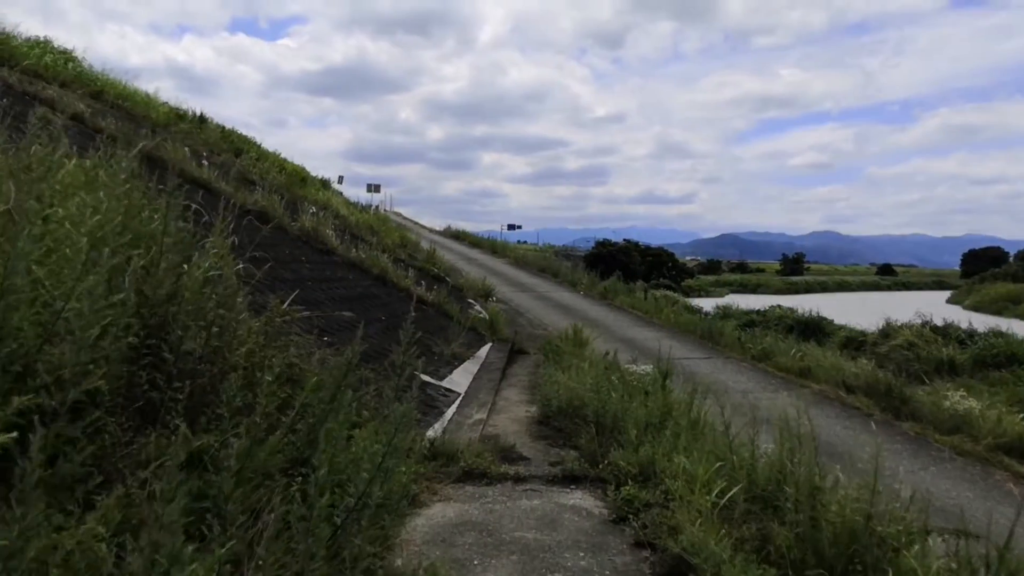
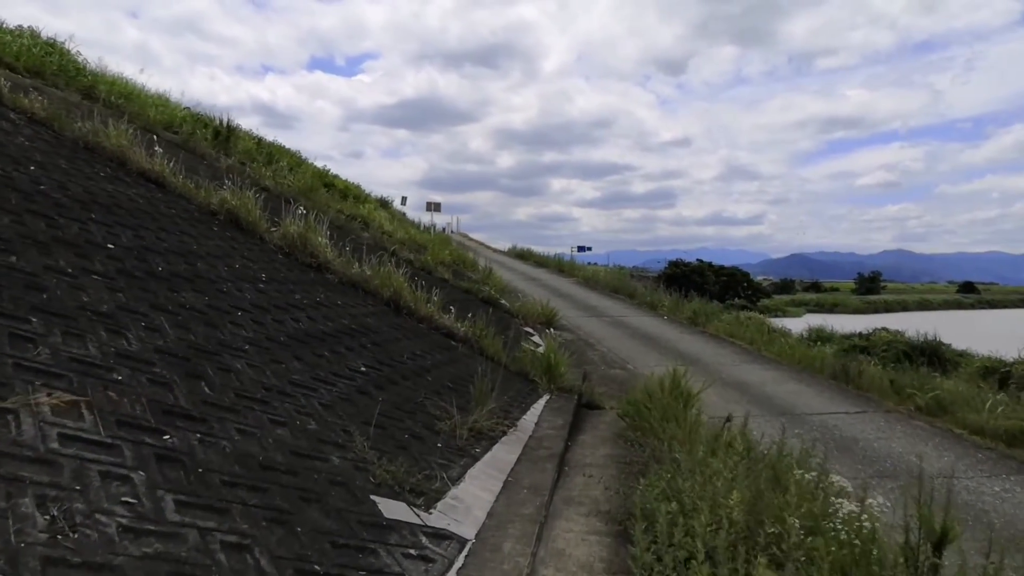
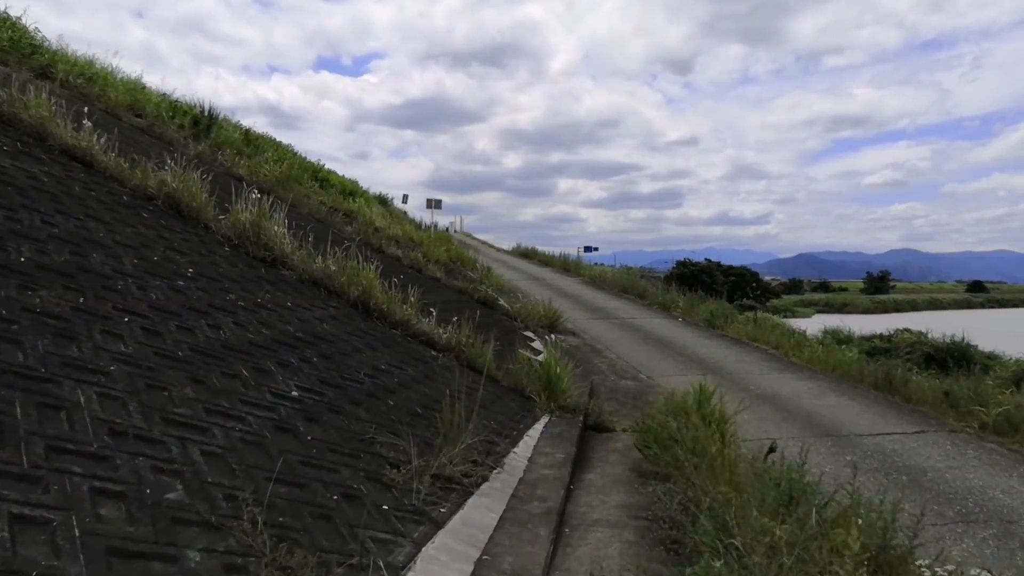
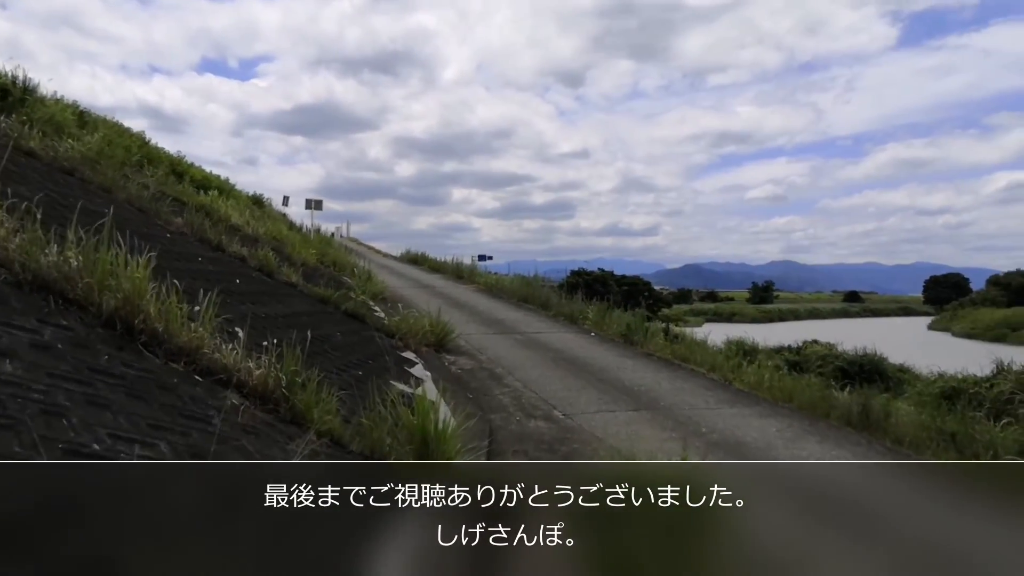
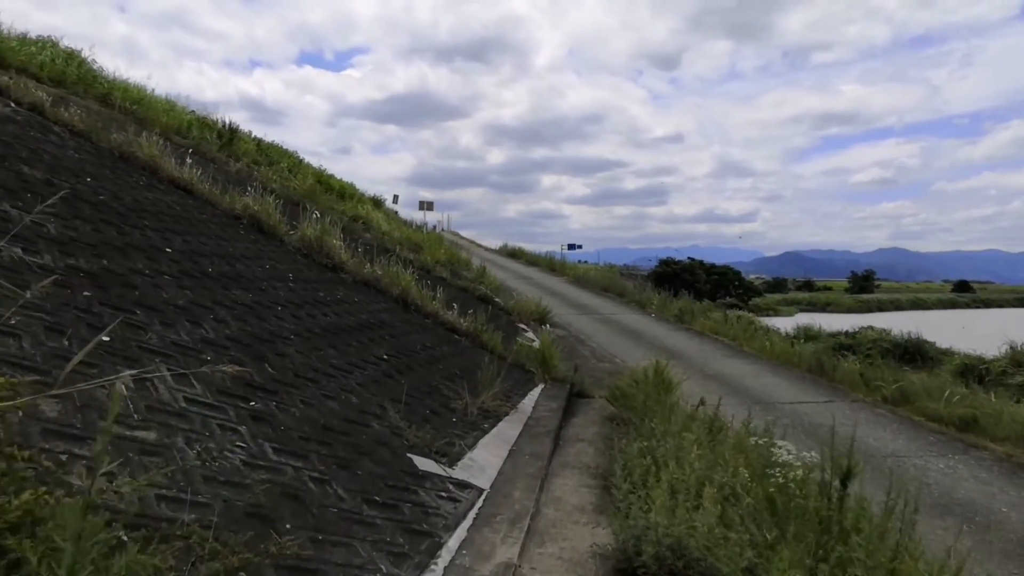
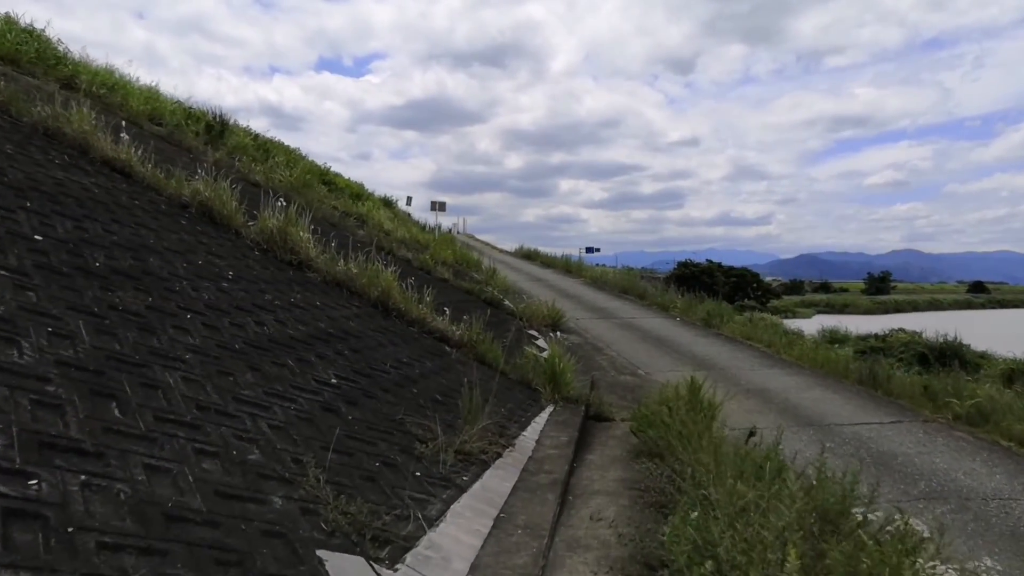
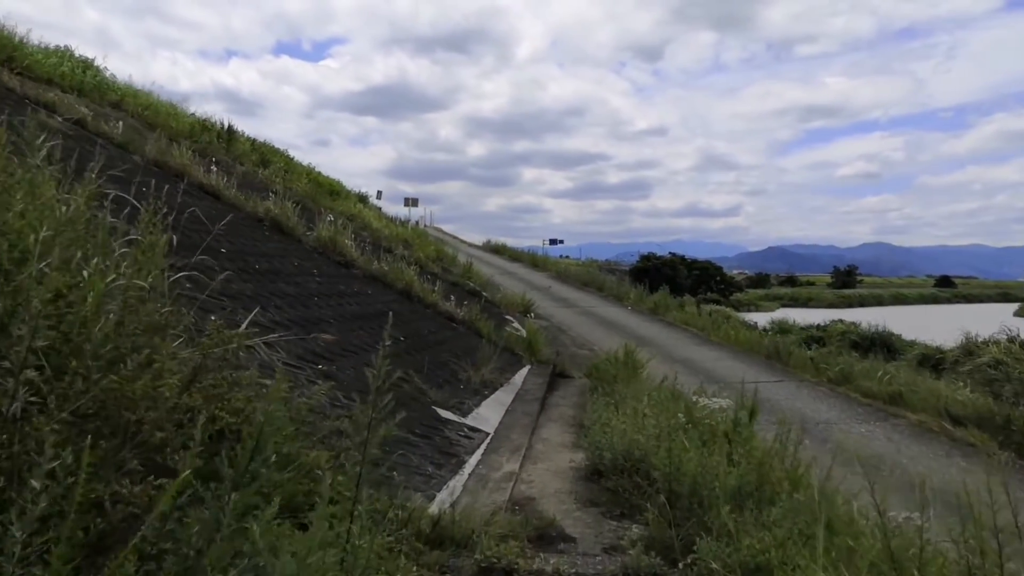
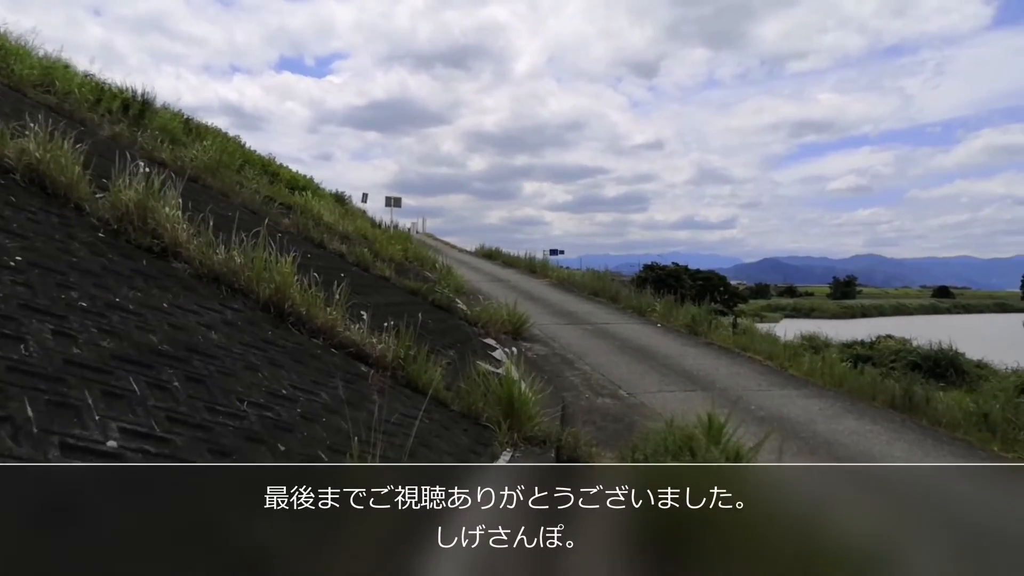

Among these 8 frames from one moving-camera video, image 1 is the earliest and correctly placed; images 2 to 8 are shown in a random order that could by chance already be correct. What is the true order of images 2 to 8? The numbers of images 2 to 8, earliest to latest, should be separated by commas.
7, 5, 2, 6, 3, 8, 4
